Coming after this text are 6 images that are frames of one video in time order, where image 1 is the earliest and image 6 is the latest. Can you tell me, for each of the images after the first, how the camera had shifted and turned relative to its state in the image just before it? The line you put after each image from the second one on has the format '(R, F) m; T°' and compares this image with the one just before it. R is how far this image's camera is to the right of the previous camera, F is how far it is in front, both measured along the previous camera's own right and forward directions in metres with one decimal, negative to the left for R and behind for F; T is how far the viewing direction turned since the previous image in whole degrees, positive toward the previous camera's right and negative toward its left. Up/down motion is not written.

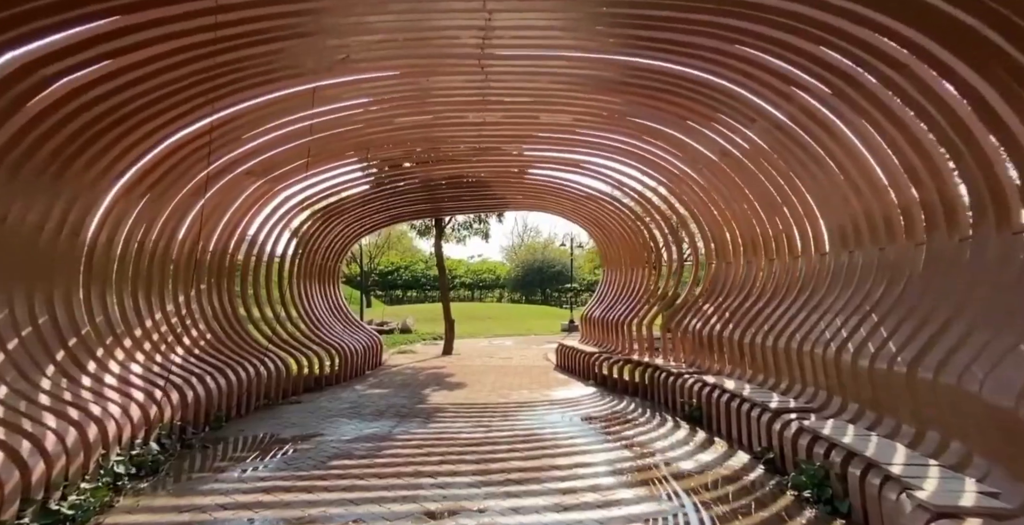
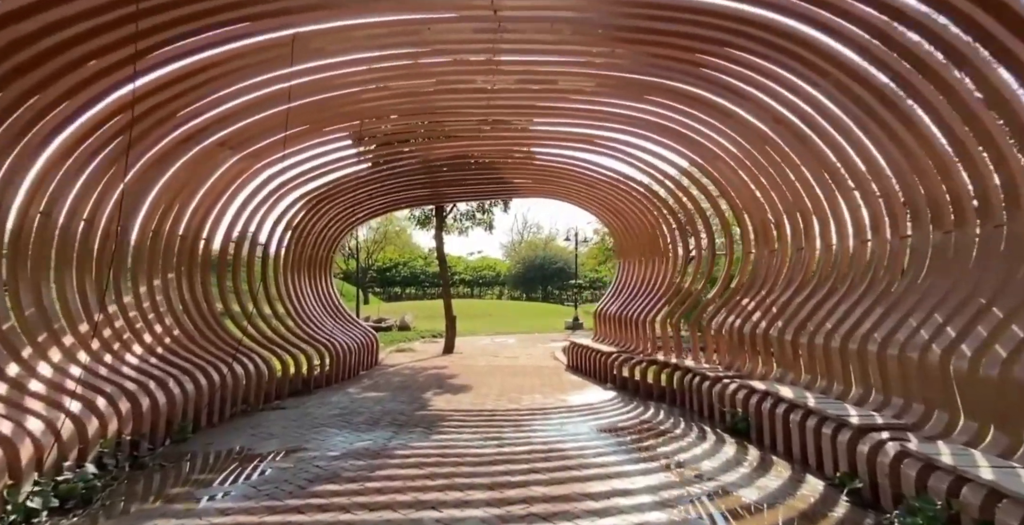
(-0.2, +1.0) m; 0°
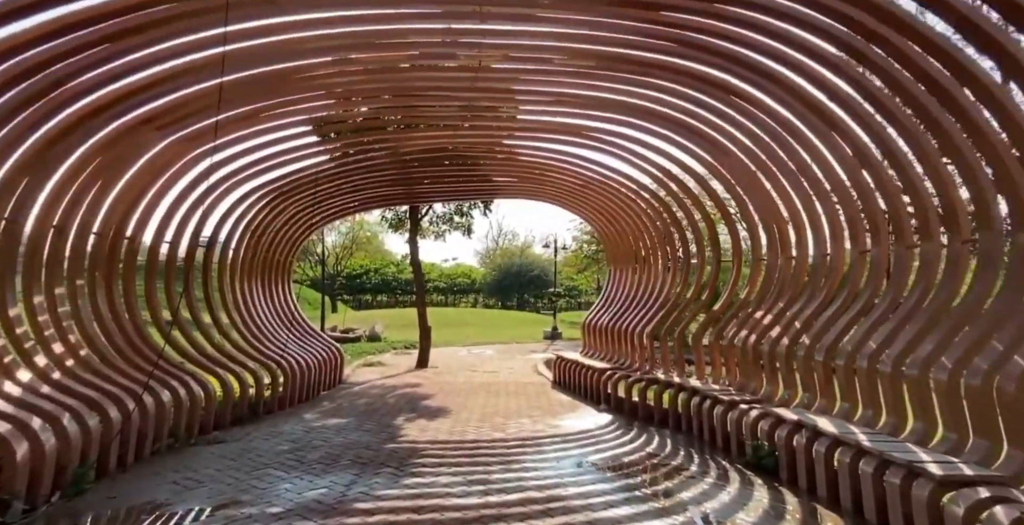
(-0.1, +1.0) m; +3°
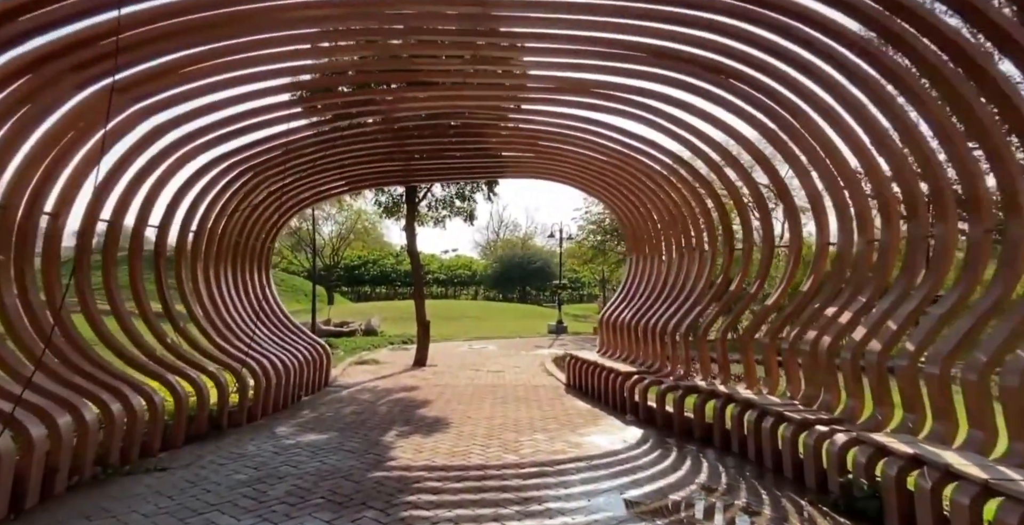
(-0.2, +1.3) m; 0°
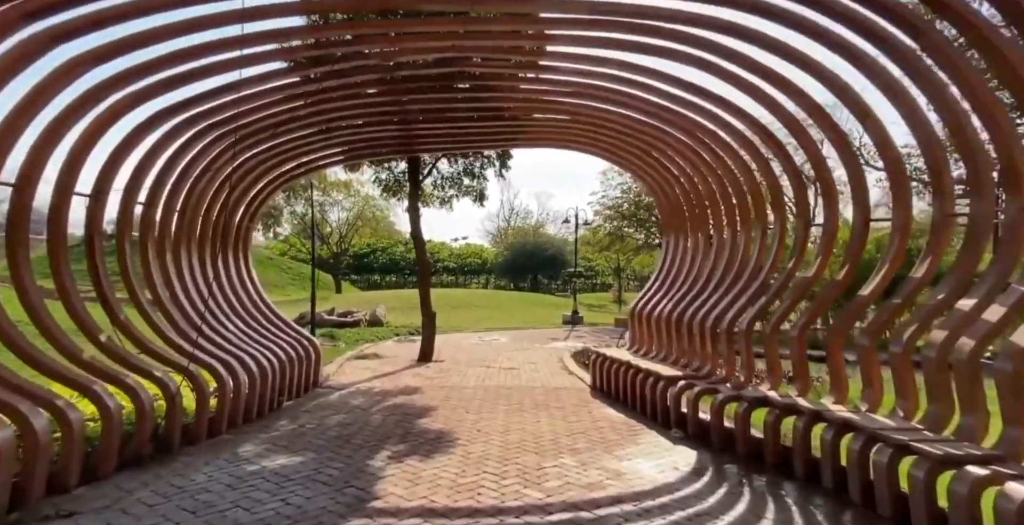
(-0.1, +1.4) m; -1°
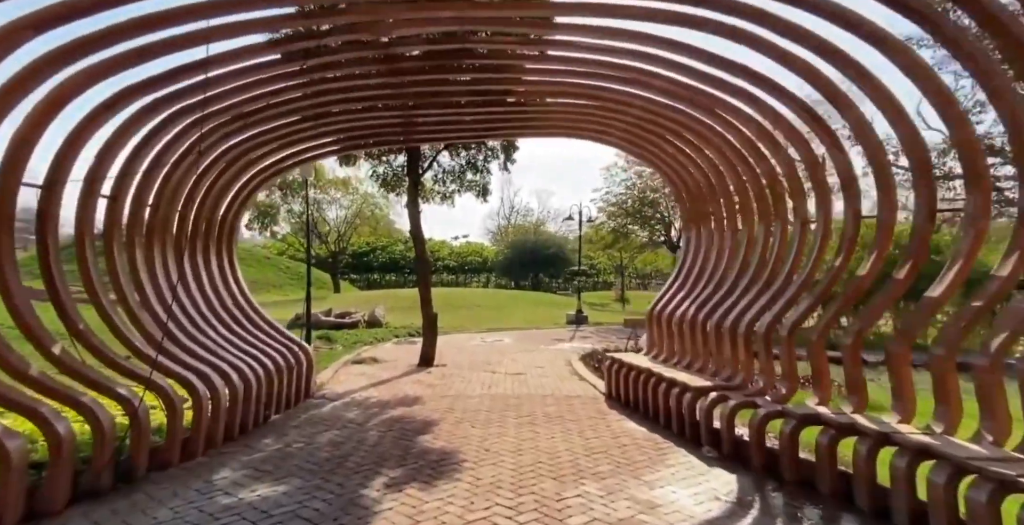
(-0.1, +0.7) m; 0°
